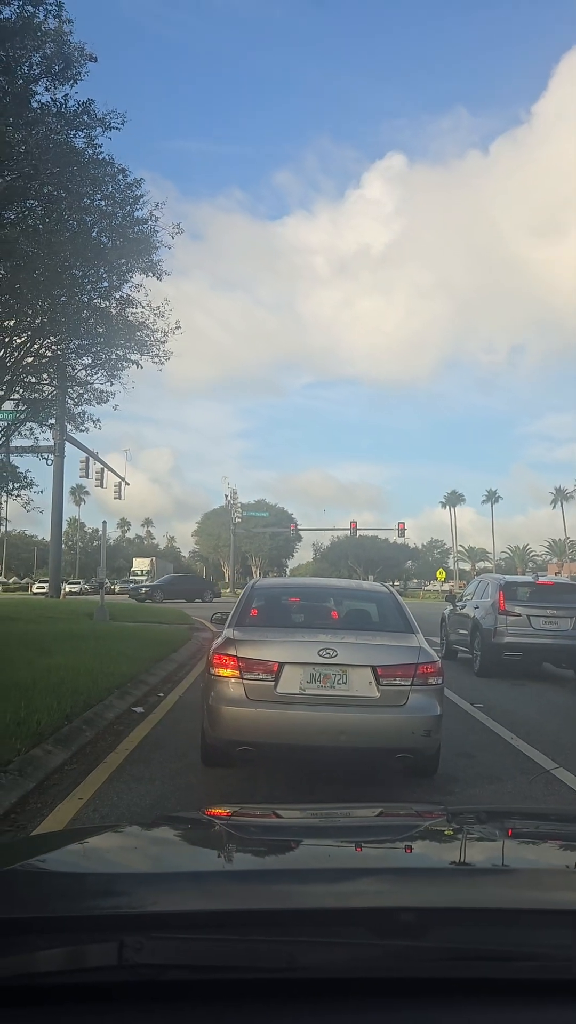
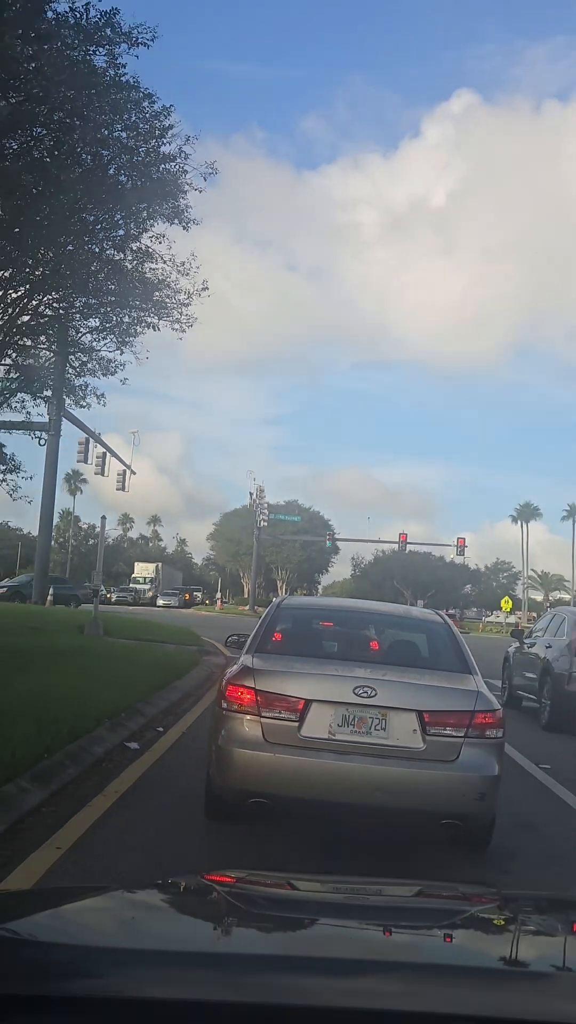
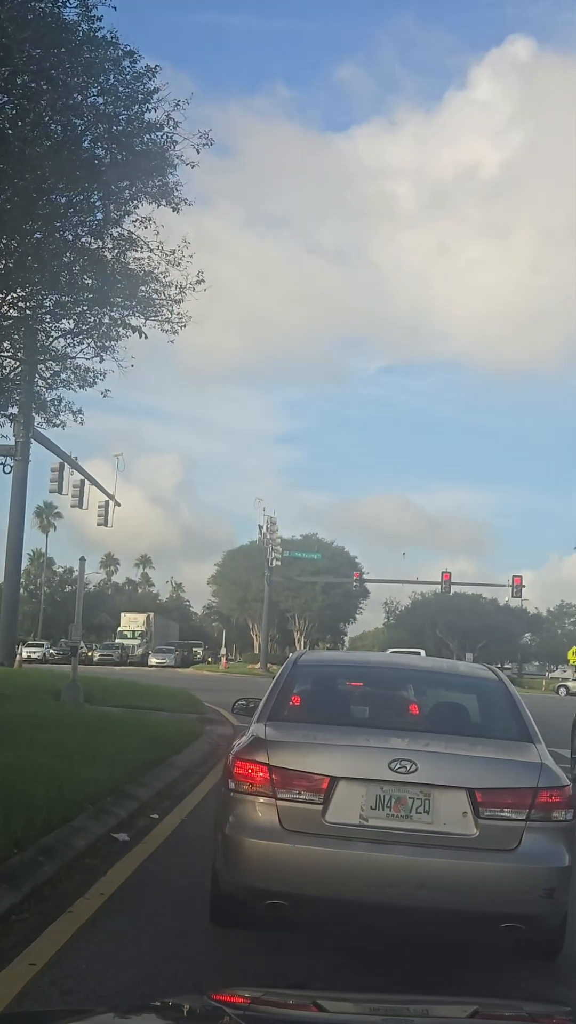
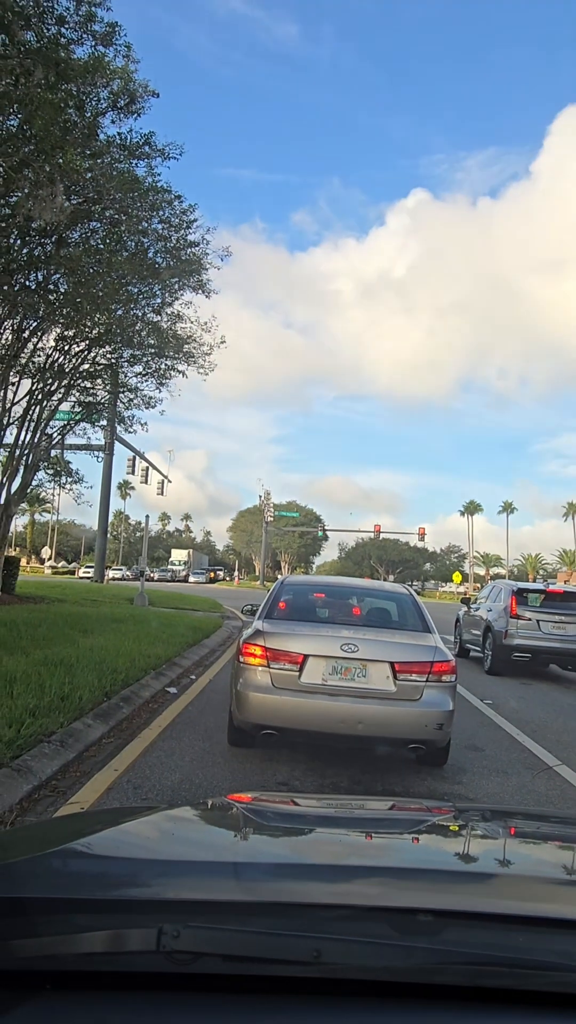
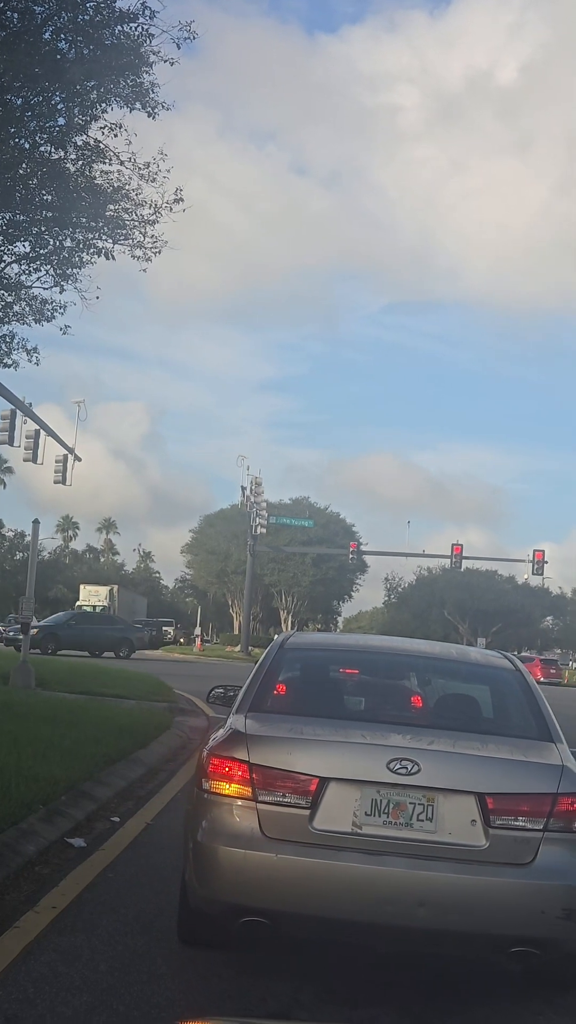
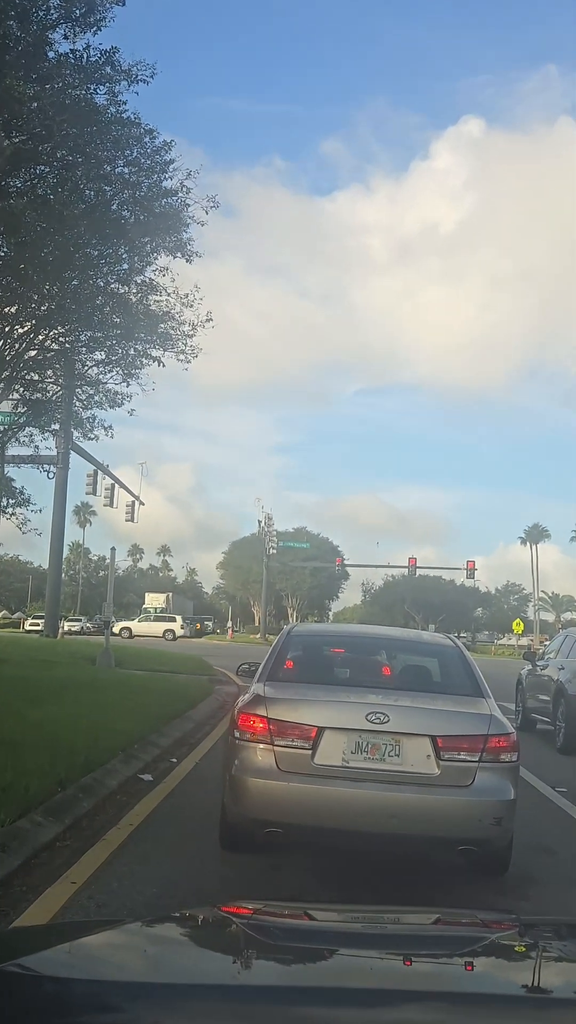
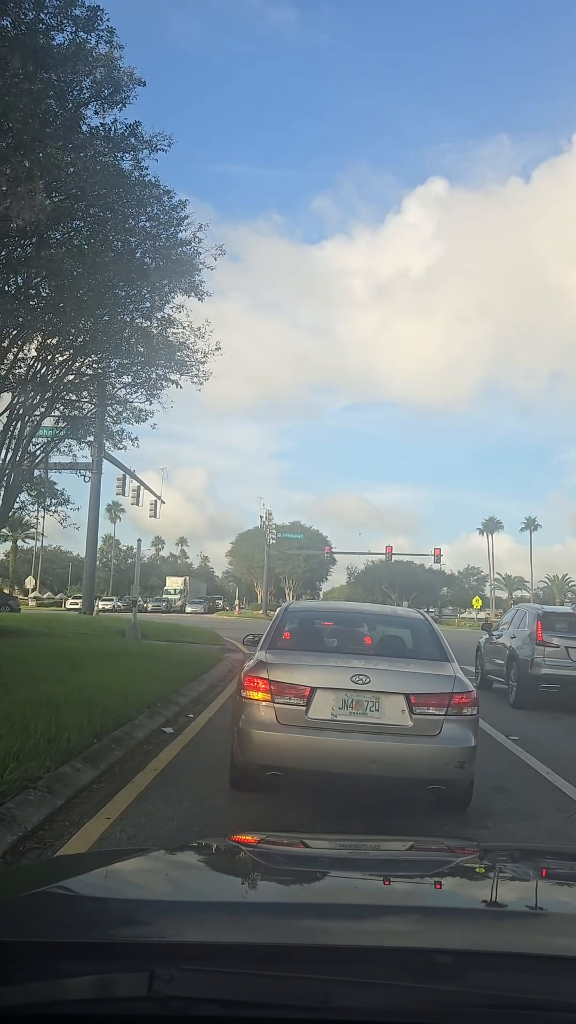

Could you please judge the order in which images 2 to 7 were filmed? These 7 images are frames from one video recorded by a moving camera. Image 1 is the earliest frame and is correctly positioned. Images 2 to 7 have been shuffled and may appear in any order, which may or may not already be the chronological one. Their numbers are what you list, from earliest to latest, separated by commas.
7, 6, 3, 5, 2, 4
